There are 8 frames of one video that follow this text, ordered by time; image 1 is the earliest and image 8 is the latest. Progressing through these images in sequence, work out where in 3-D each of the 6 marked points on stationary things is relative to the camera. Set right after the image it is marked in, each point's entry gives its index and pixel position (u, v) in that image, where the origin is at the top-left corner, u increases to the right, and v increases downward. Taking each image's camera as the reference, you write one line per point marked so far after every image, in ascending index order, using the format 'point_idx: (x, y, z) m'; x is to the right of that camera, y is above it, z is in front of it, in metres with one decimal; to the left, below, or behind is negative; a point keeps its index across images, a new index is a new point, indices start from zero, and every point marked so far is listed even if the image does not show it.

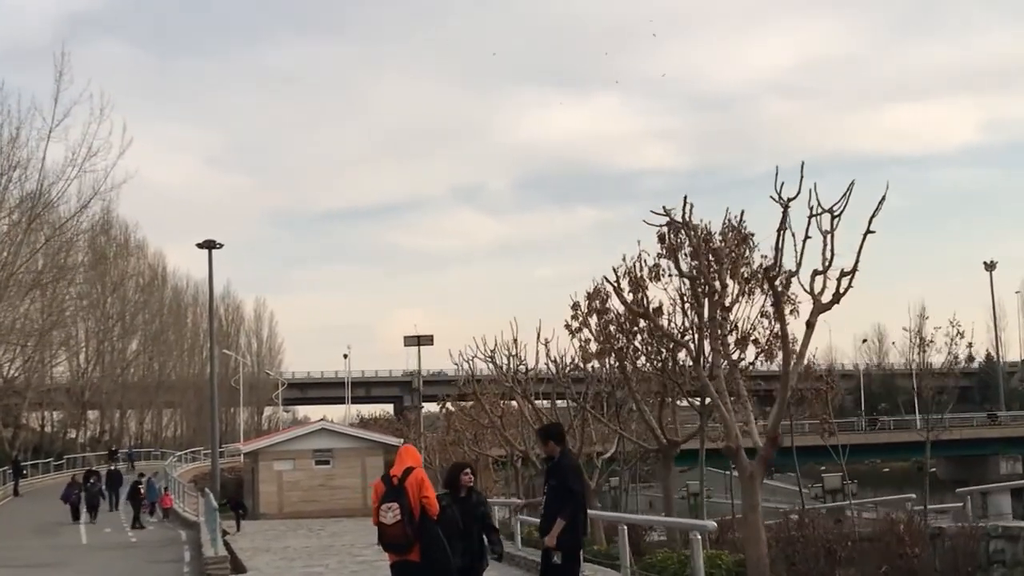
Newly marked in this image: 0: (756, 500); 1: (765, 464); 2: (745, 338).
0: (+1.8, -1.5, +10.3) m
1: (+1.8, -1.3, +10.3) m
2: (+2.0, -0.4, +12.1) m
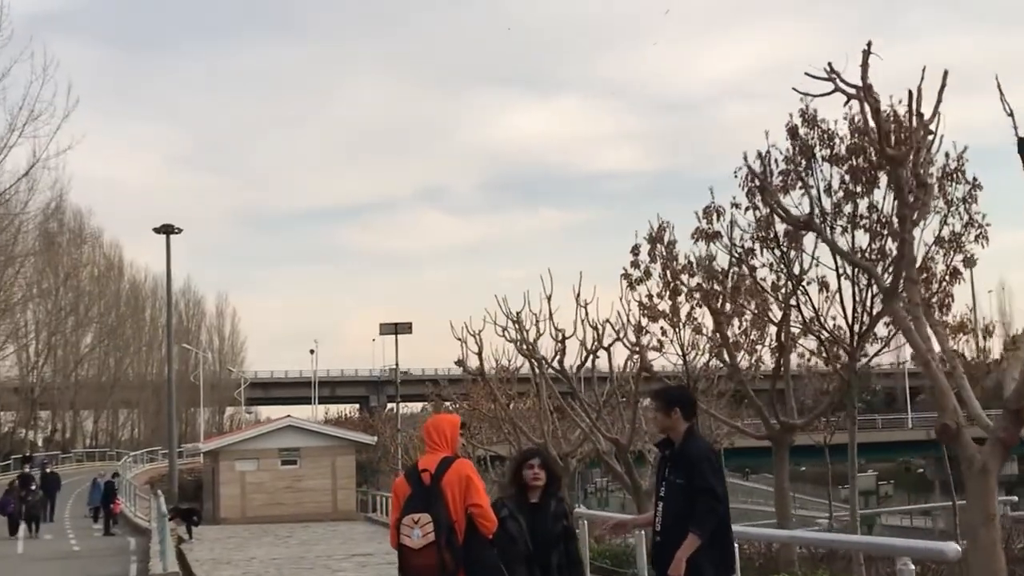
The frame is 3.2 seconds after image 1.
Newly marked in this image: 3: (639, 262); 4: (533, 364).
0: (+2.2, -1.0, +6.6) m
1: (+2.3, -0.8, +6.6) m
2: (+2.4, +0.1, +8.4) m
3: (+1.0, +0.2, +11.8) m
4: (+0.2, -0.9, +17.3) m
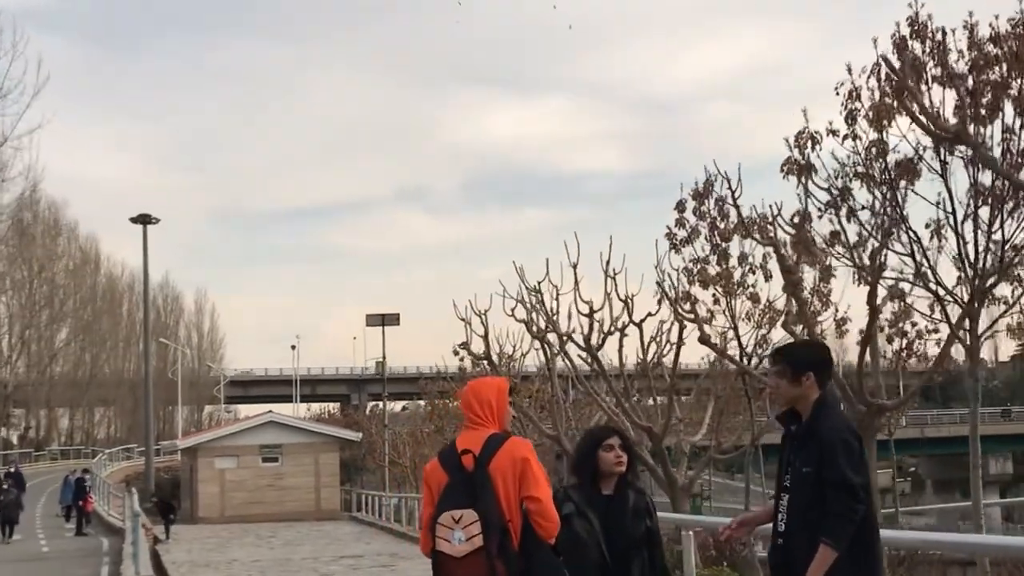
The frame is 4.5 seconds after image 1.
0: (+2.5, -0.7, +5.0) m
1: (+2.5, -0.5, +5.1) m
2: (+2.6, +0.4, +6.8) m
3: (+1.2, +0.5, +10.2) m
4: (+0.3, -0.6, +15.7) m
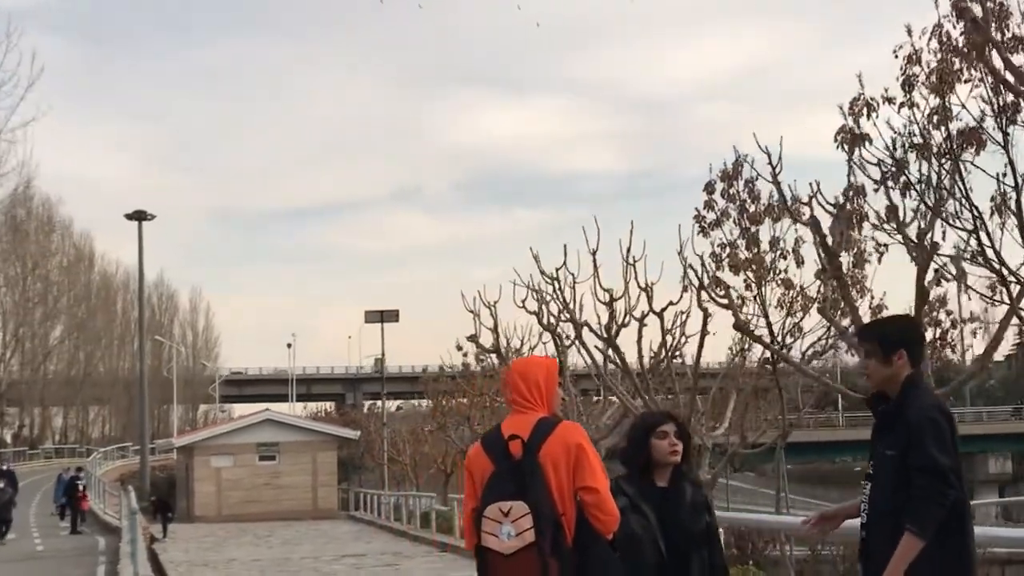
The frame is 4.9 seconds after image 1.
0: (+2.6, -0.6, +4.6) m
1: (+2.7, -0.4, +4.6) m
2: (+2.8, +0.5, +6.4) m
3: (+1.4, +0.6, +9.7) m
4: (+0.4, -0.5, +15.2) m
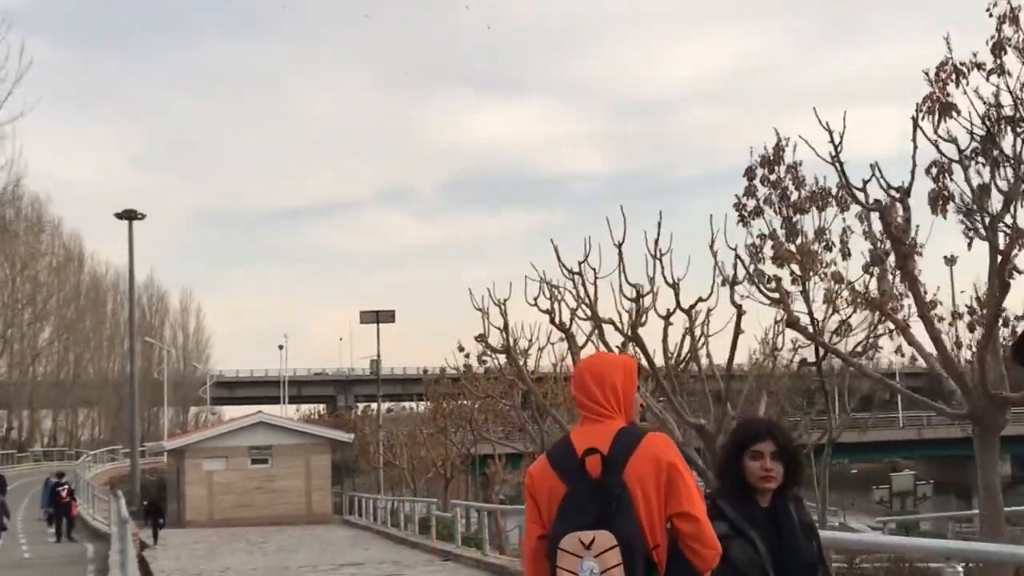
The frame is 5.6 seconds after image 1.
0: (+2.8, -0.6, +3.8) m
1: (+2.9, -0.4, +3.9) m
2: (+2.9, +0.5, +5.6) m
3: (+1.5, +0.6, +9.0) m
4: (+0.5, -0.5, +14.5) m
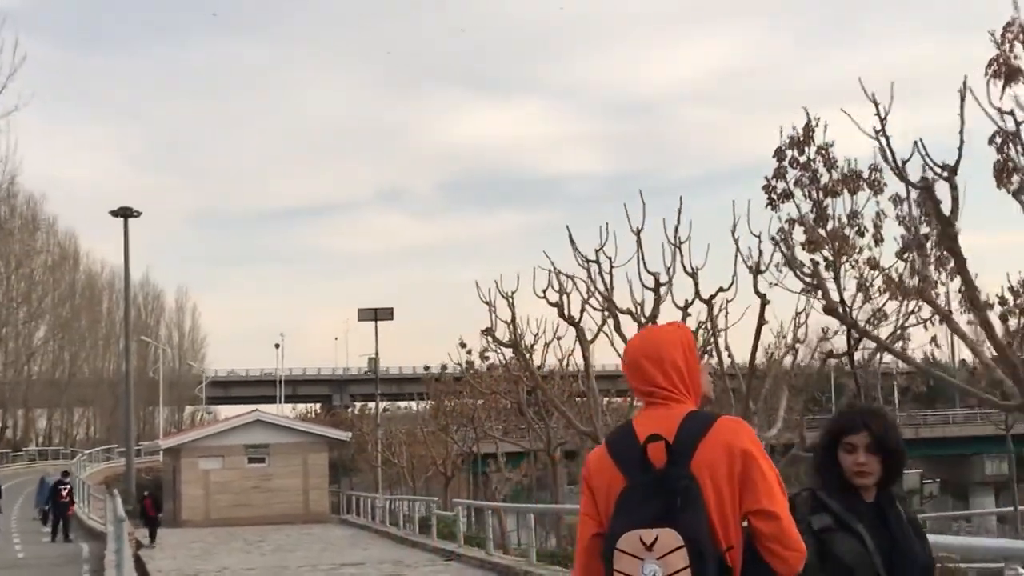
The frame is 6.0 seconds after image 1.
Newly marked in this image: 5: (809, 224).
0: (+2.9, -0.5, +3.4) m
1: (+3.0, -0.3, +3.4) m
2: (+3.0, +0.6, +5.2) m
3: (+1.6, +0.7, +8.5) m
4: (+0.6, -0.4, +14.1) m
5: (+1.7, +0.4, +8.5) m
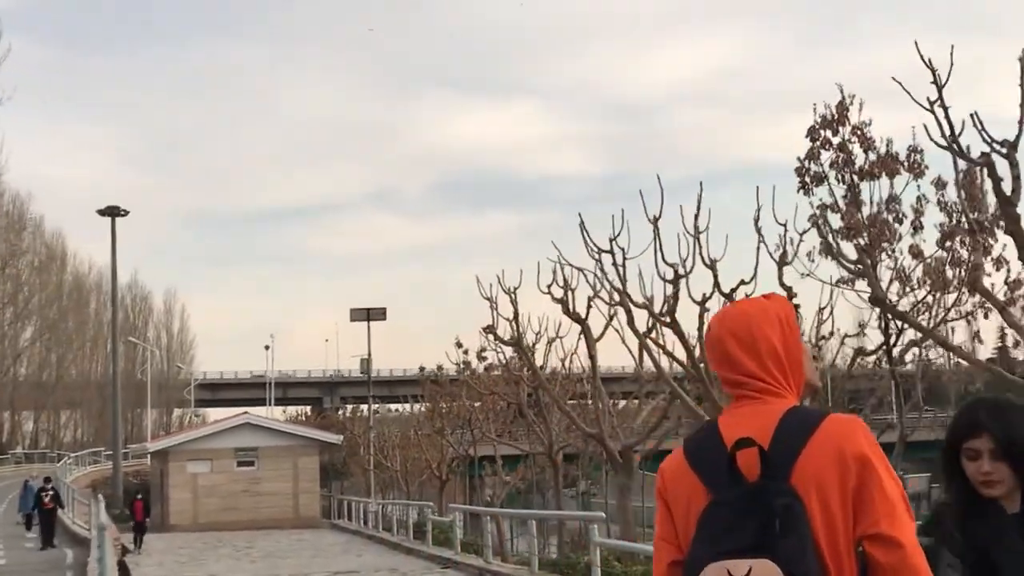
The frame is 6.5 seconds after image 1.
0: (+3.0, -0.5, +2.8) m
1: (+3.1, -0.2, +2.8) m
2: (+3.1, +0.6, +4.6) m
3: (+1.7, +0.7, +7.9) m
4: (+0.6, -0.3, +13.4) m
5: (+1.8, +0.4, +7.9) m
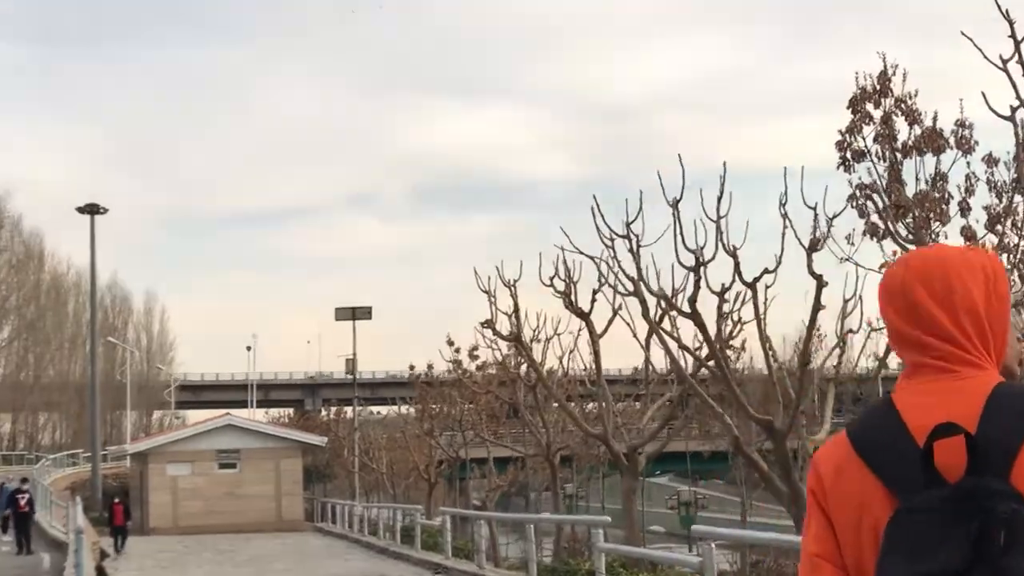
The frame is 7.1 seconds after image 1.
0: (+3.1, -0.4, +2.2) m
1: (+3.2, -0.1, +2.2) m
2: (+3.2, +0.7, +4.0) m
3: (+1.7, +0.8, +7.3) m
4: (+0.6, -0.3, +12.8) m
5: (+1.9, +0.5, +7.3) m
